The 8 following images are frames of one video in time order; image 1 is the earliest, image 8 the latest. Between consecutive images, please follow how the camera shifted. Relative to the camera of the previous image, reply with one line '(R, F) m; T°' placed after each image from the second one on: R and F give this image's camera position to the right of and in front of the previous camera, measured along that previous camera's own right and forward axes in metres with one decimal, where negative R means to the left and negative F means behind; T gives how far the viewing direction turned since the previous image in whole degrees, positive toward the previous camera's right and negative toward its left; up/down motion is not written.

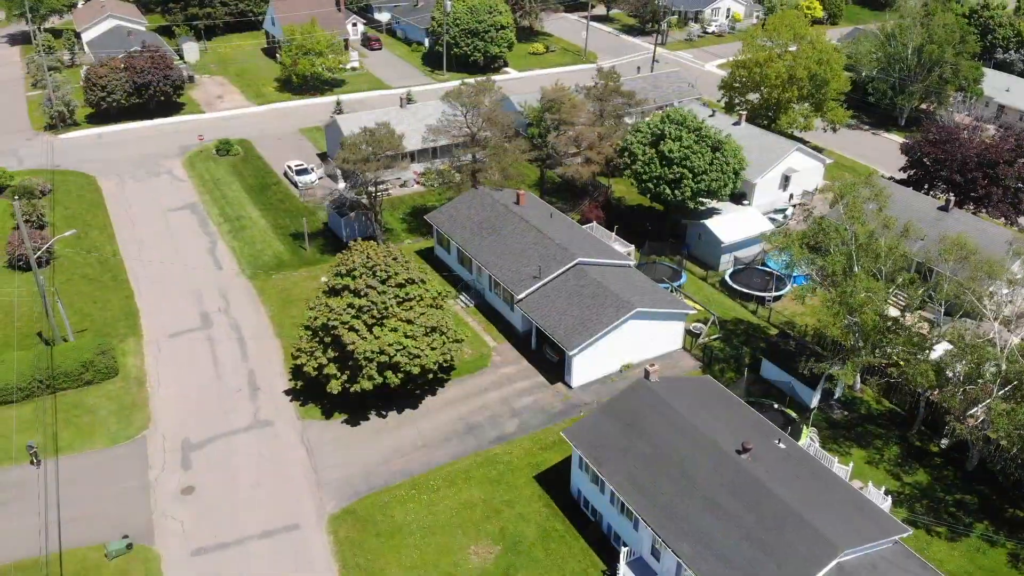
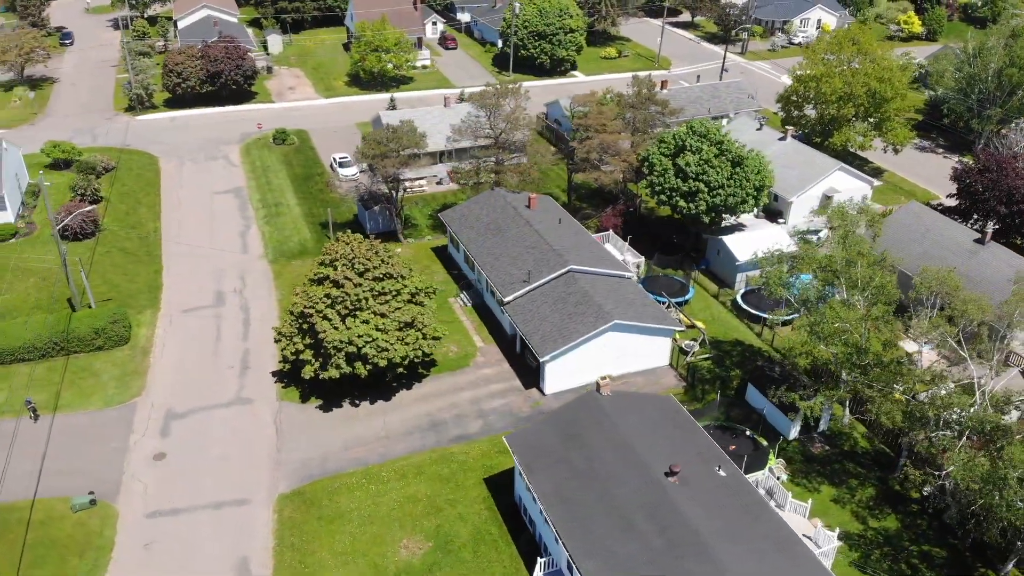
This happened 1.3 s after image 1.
(+5.8, +0.2) m; -8°
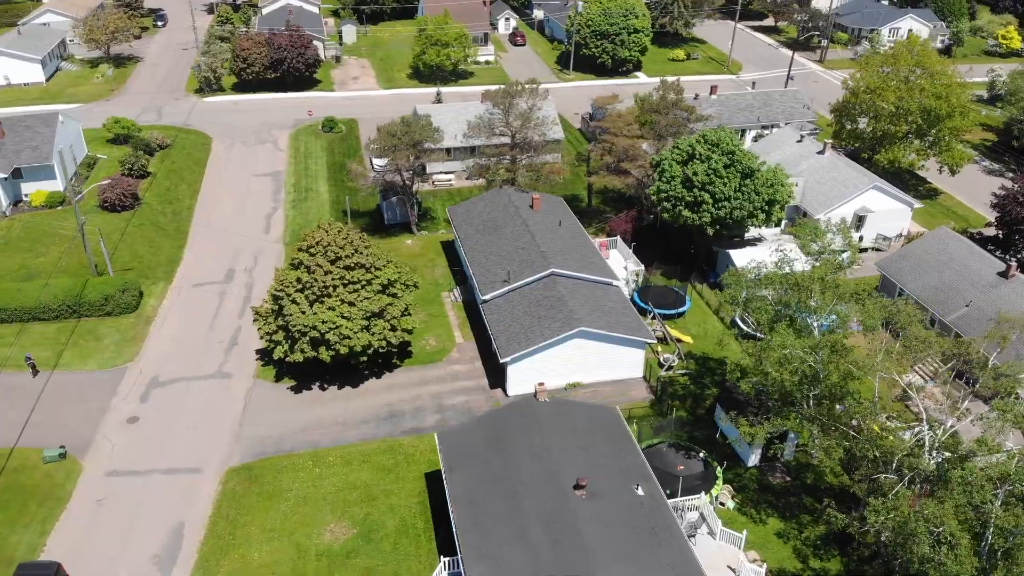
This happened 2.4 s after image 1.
(+6.1, +0.5) m; -8°
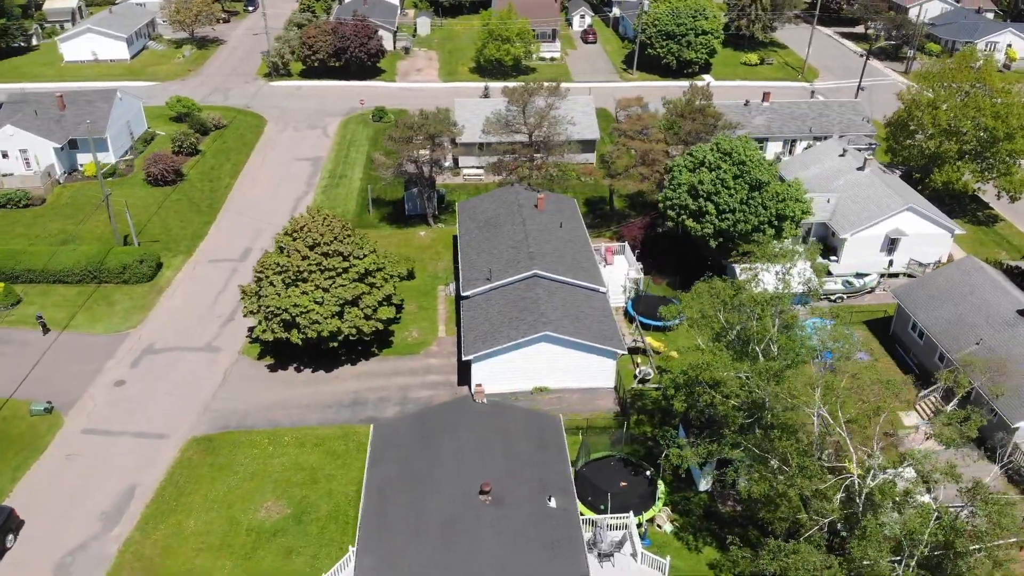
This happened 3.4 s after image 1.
(+6.0, +0.7) m; -8°
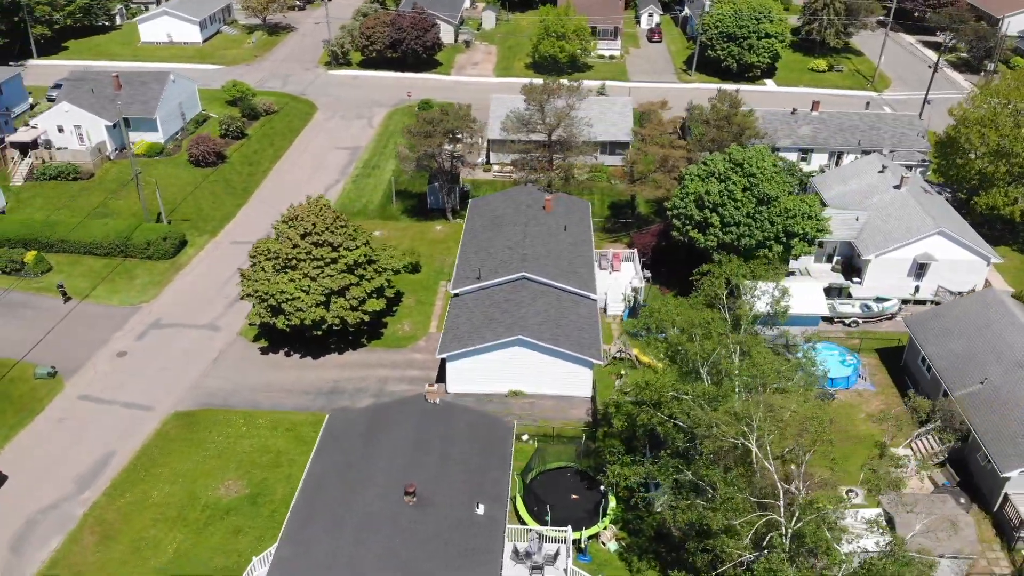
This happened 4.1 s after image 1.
(+4.9, +0.6) m; -7°
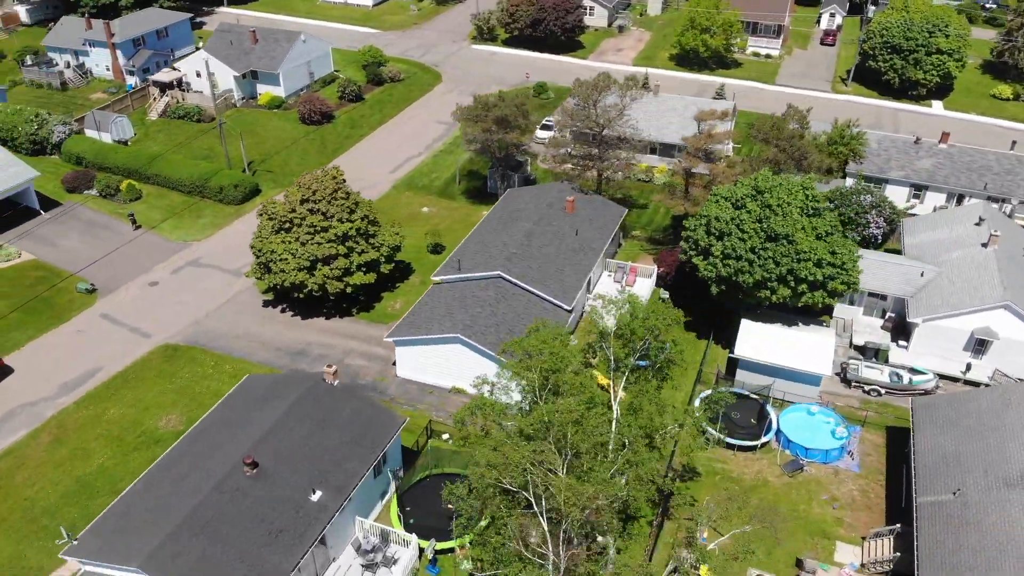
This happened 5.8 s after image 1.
(+11.1, +2.6) m; -16°
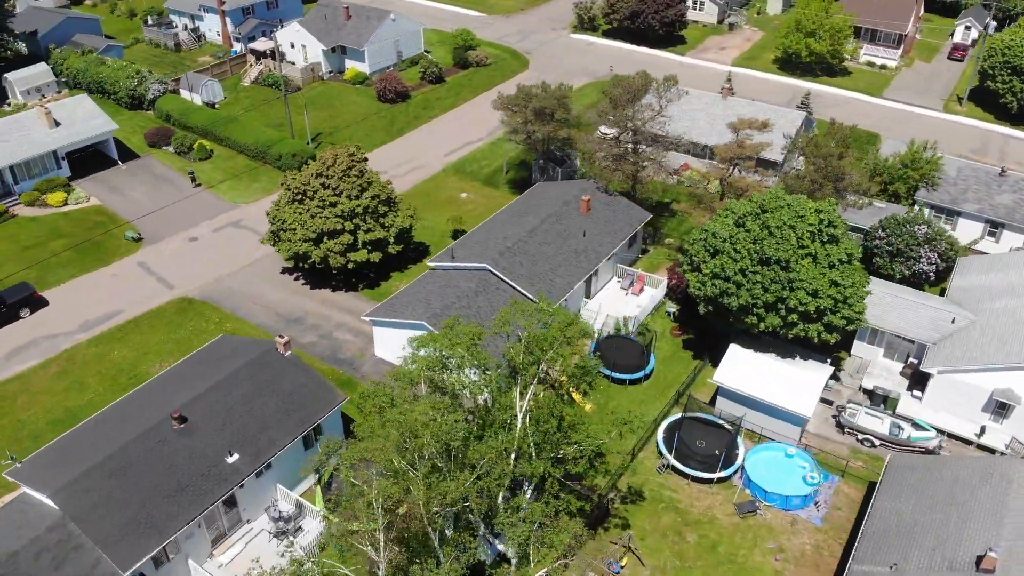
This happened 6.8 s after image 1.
(+7.1, +1.2) m; -10°
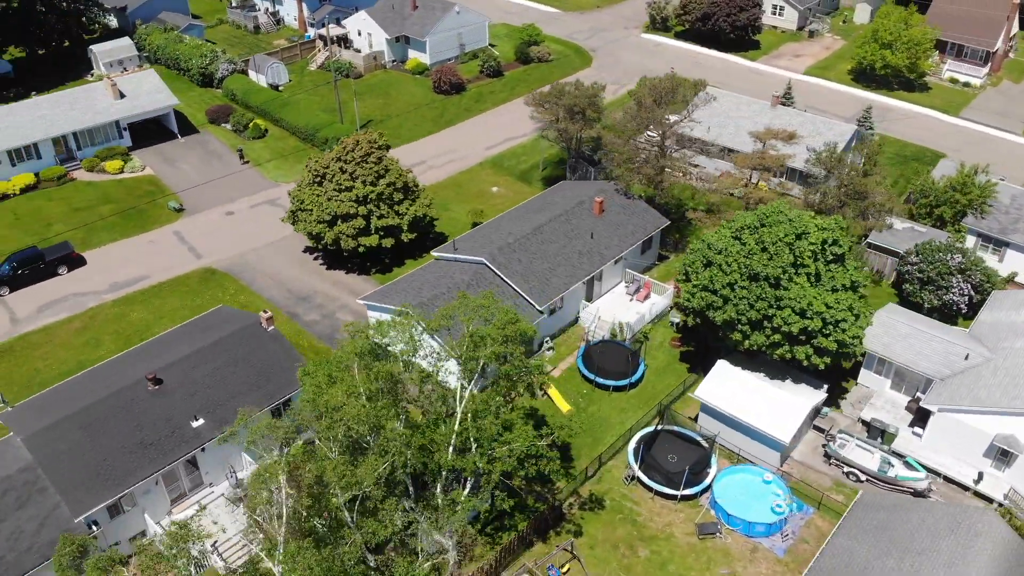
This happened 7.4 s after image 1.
(+4.7, +0.4) m; -7°
